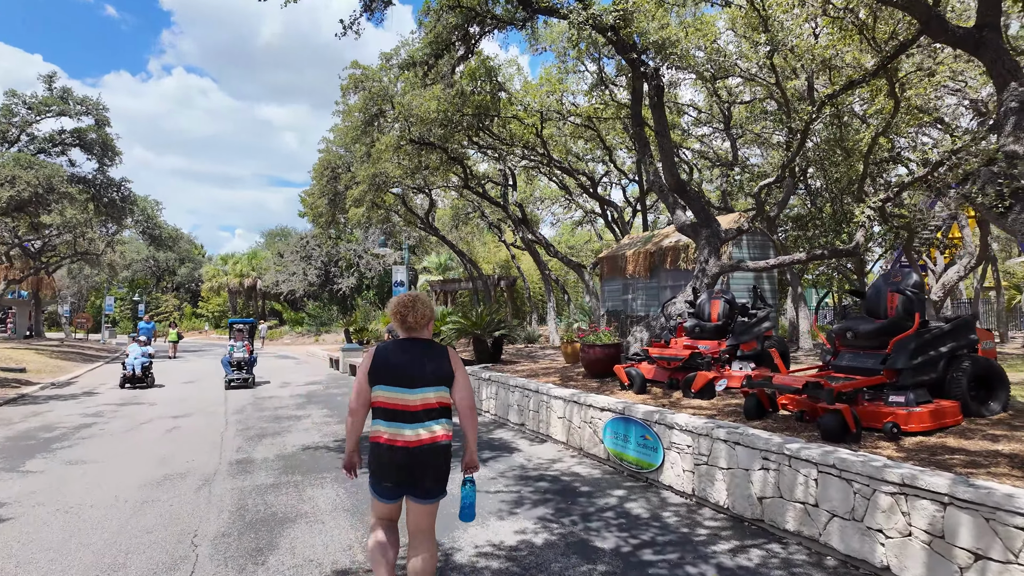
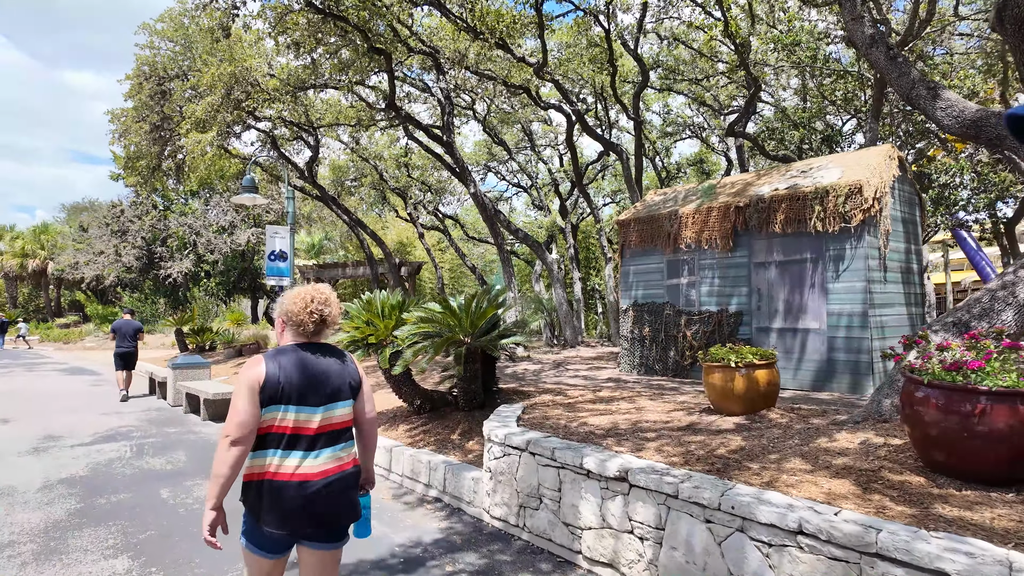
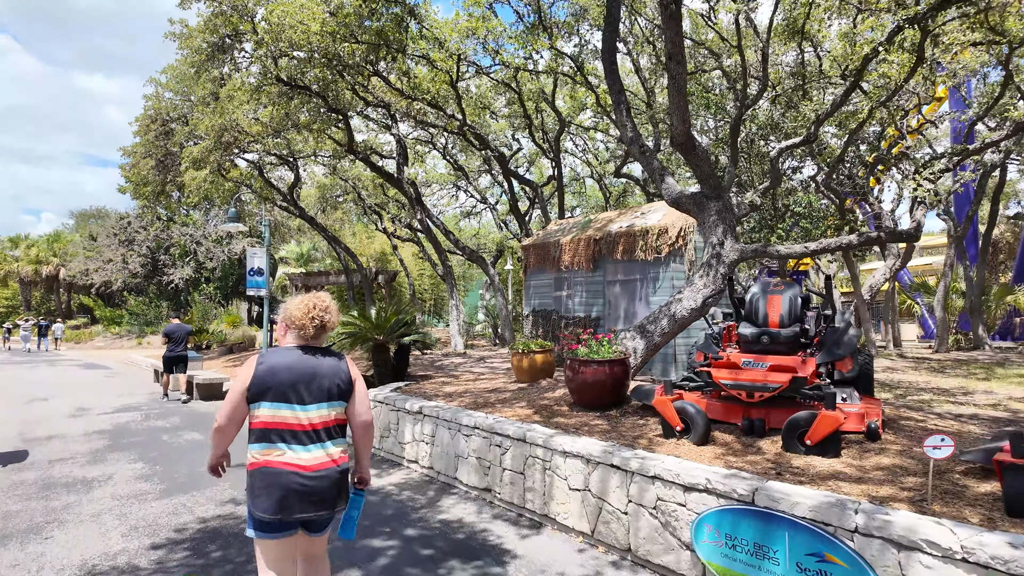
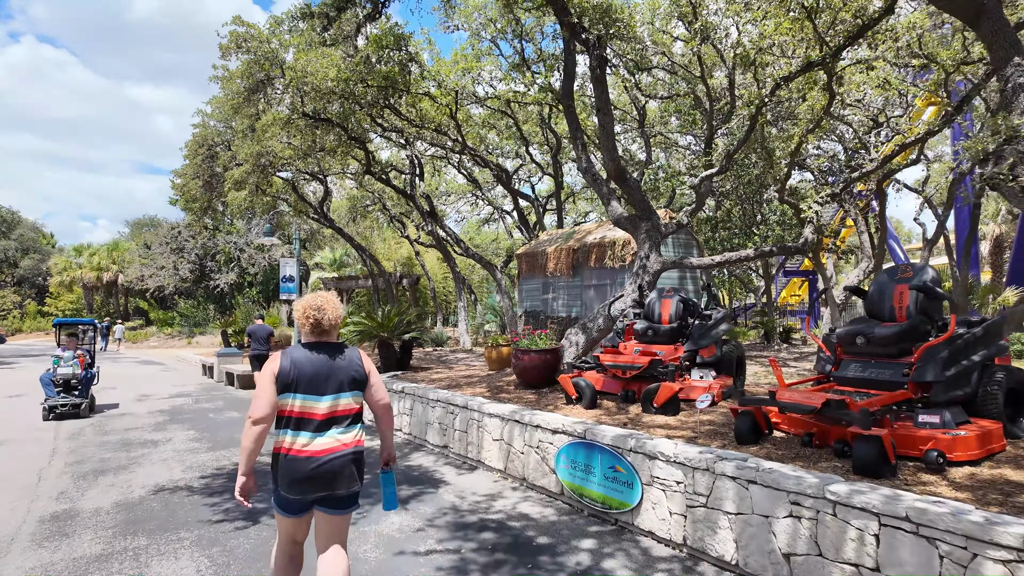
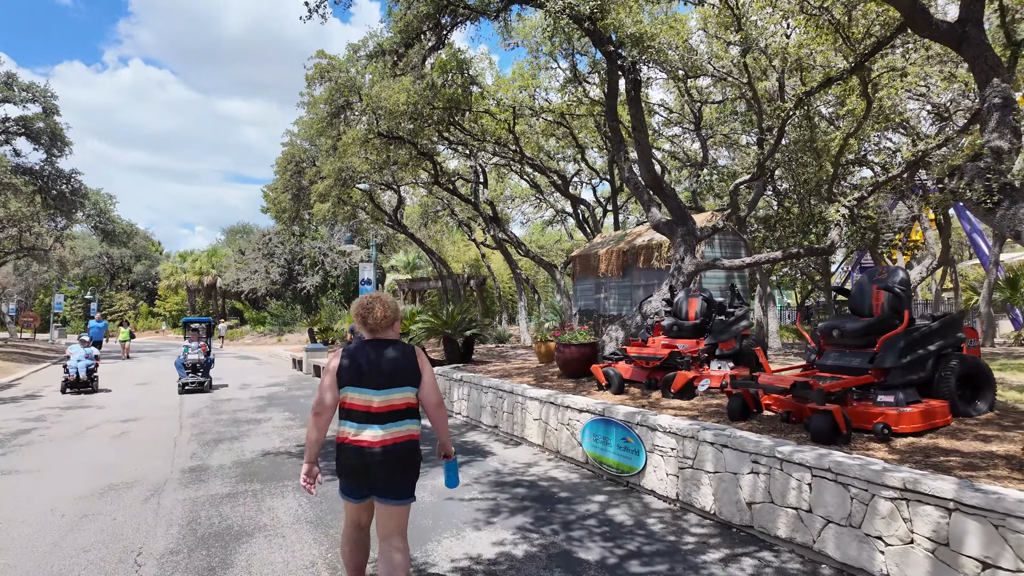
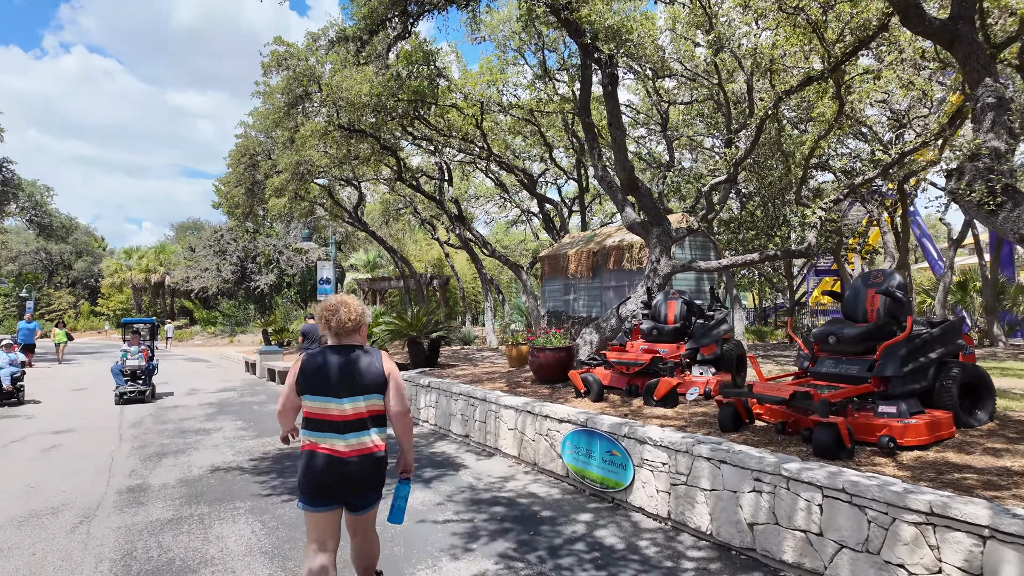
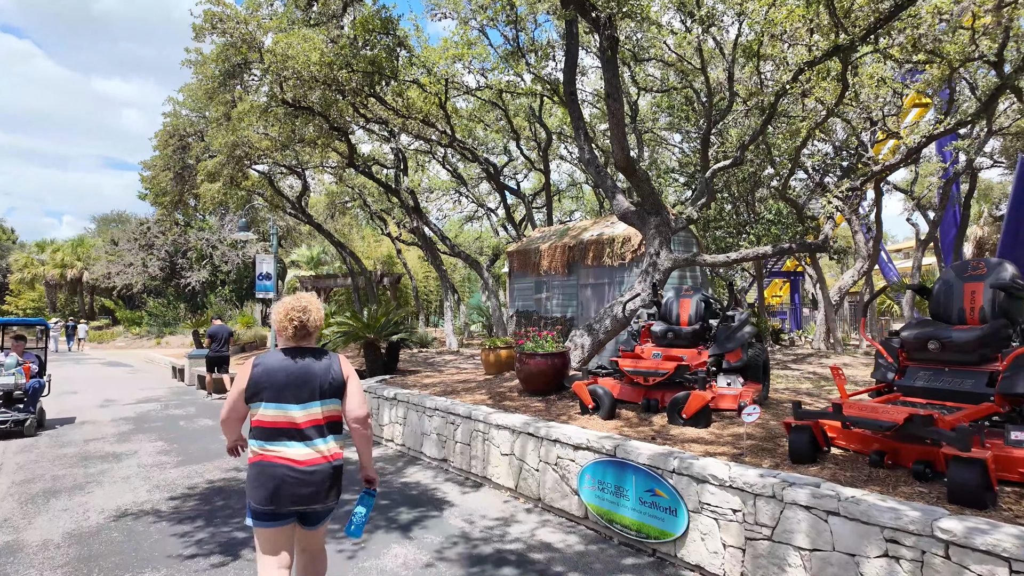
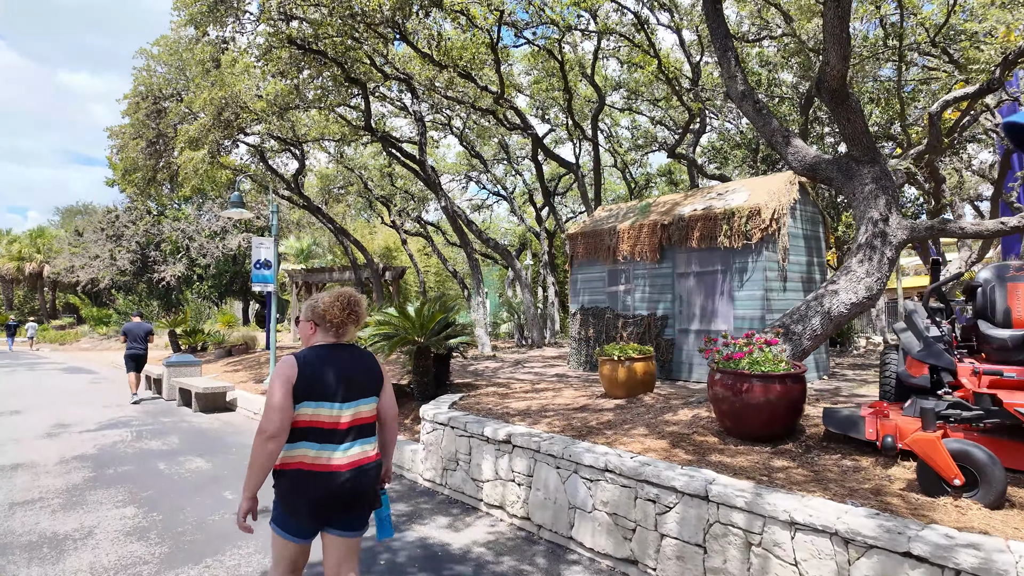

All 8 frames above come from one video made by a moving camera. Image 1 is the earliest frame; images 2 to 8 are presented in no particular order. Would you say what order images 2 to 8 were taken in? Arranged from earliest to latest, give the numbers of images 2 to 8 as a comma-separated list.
5, 6, 4, 7, 3, 8, 2
